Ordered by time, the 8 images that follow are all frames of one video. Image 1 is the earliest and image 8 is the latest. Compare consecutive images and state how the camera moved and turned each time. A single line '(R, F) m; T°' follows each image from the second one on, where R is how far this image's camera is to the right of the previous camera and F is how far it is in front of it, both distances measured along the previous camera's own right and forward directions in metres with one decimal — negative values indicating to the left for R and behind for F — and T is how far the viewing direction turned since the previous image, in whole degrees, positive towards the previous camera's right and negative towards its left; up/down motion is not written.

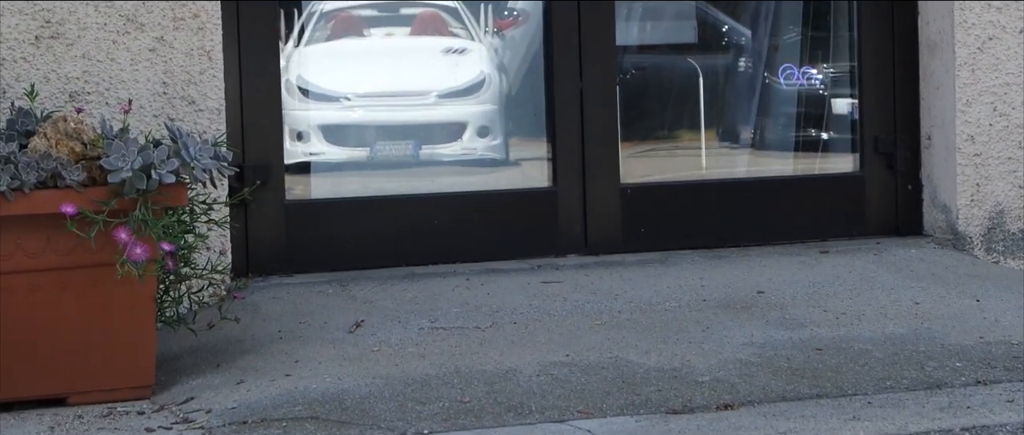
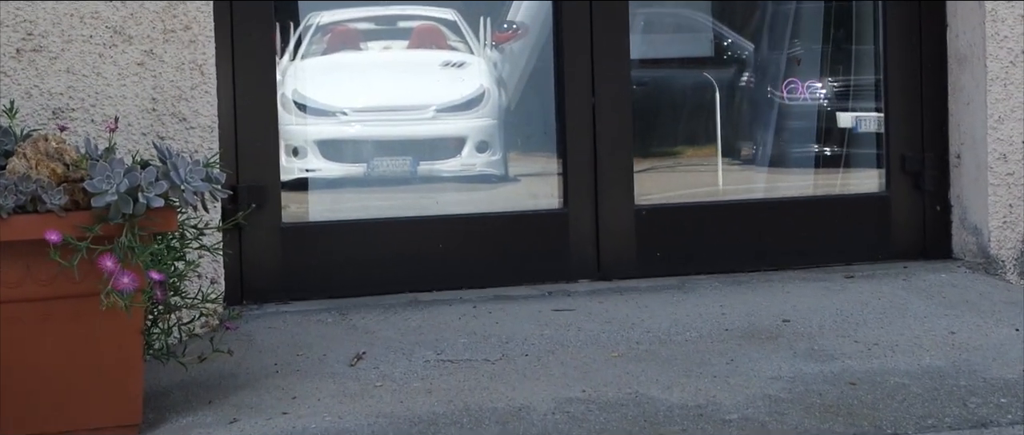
(-0.1, +0.3) m; 0°
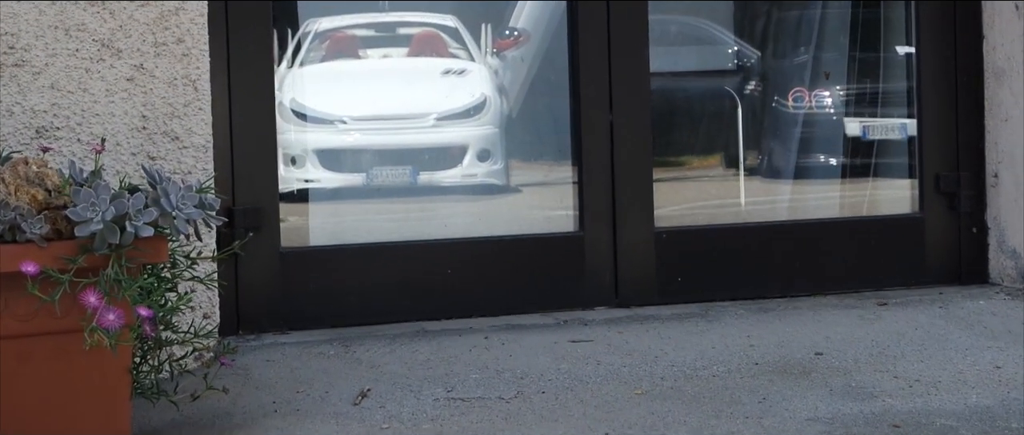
(-0.1, +0.3) m; 0°
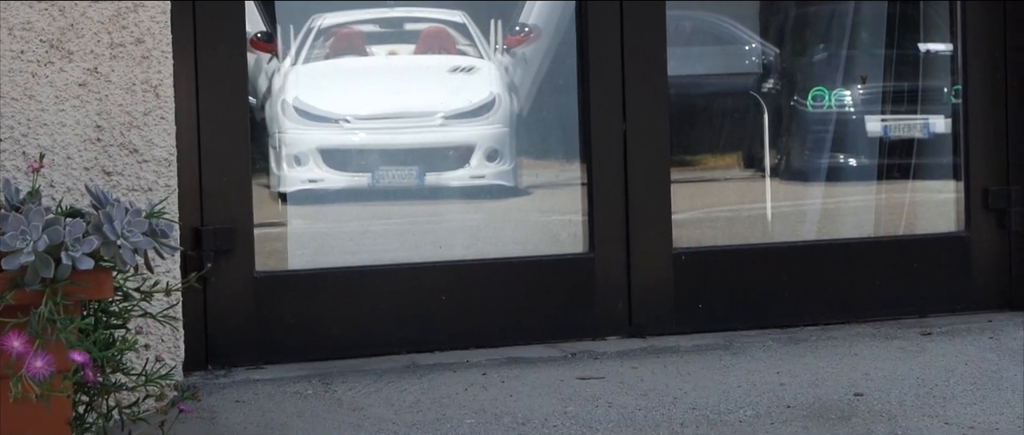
(0.0, +0.5) m; -1°
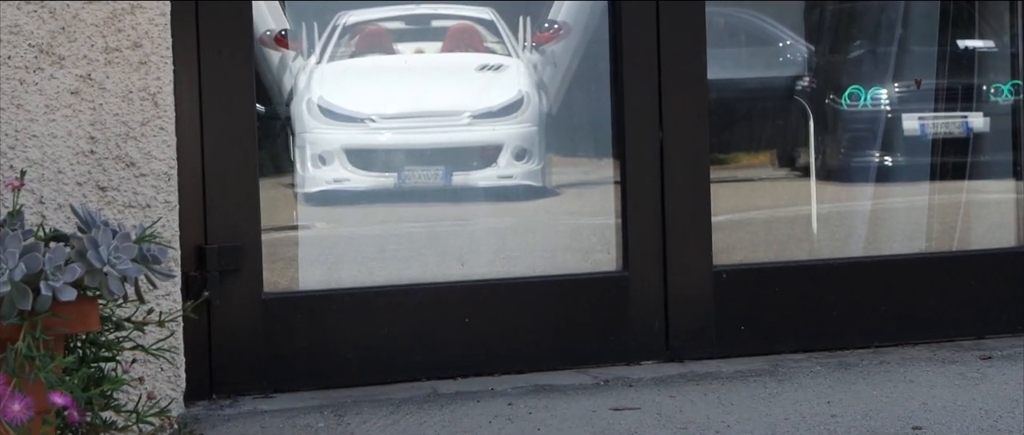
(0.0, +0.3) m; -1°
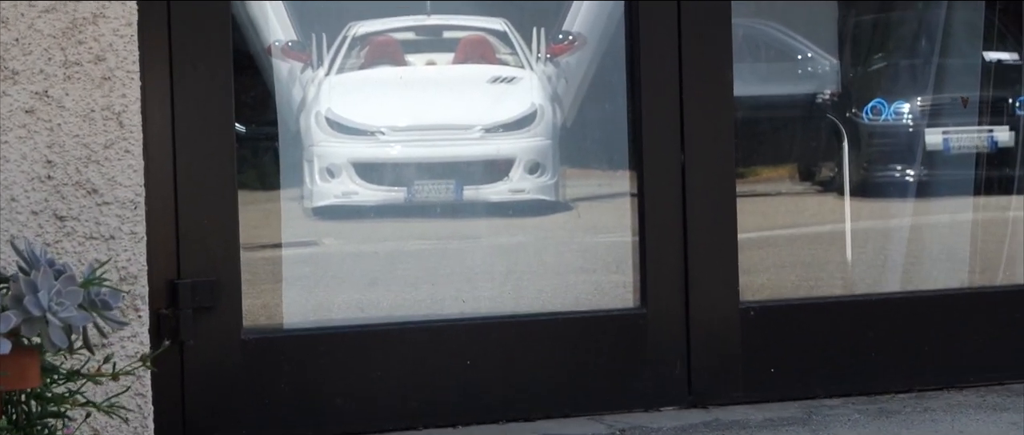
(0.0, +0.4) m; -1°
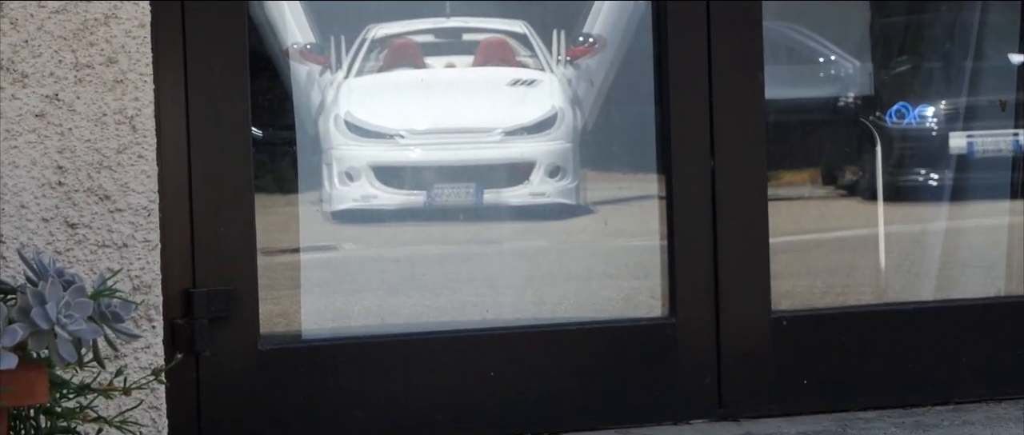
(0.0, +0.1) m; -1°
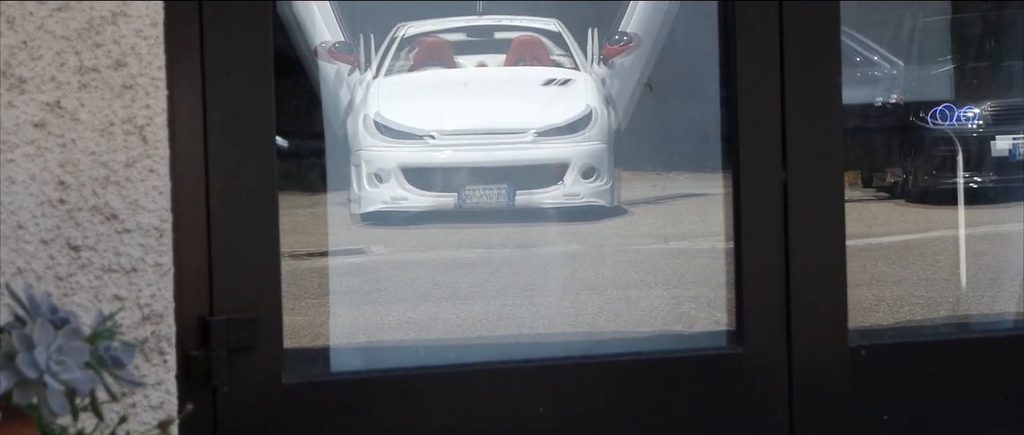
(-0.1, +0.4) m; -1°
